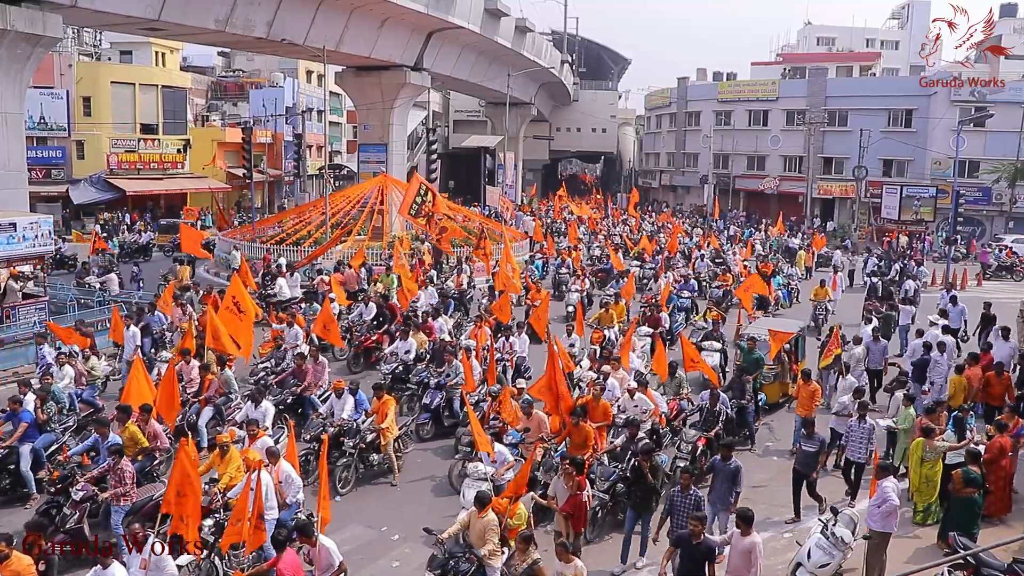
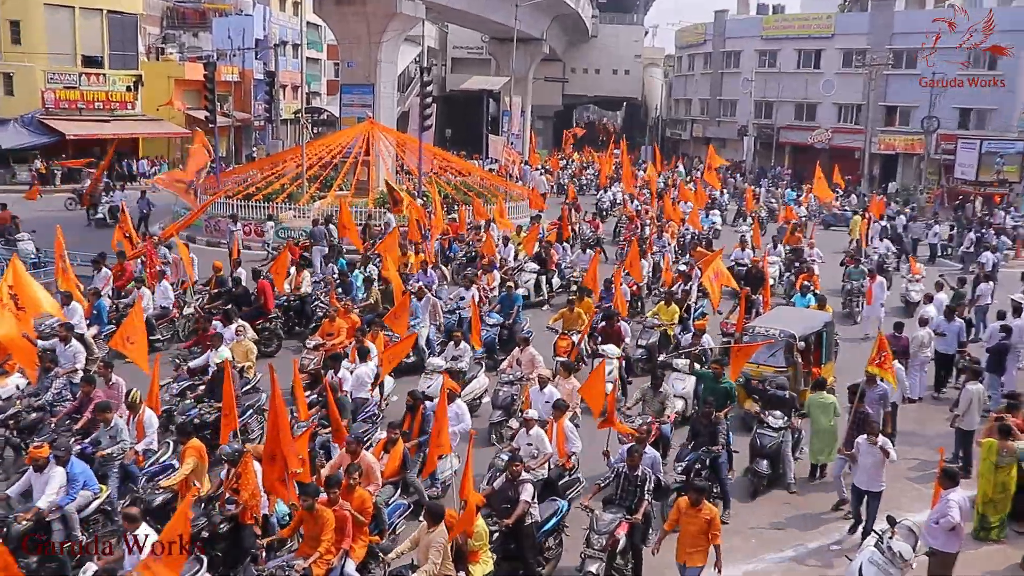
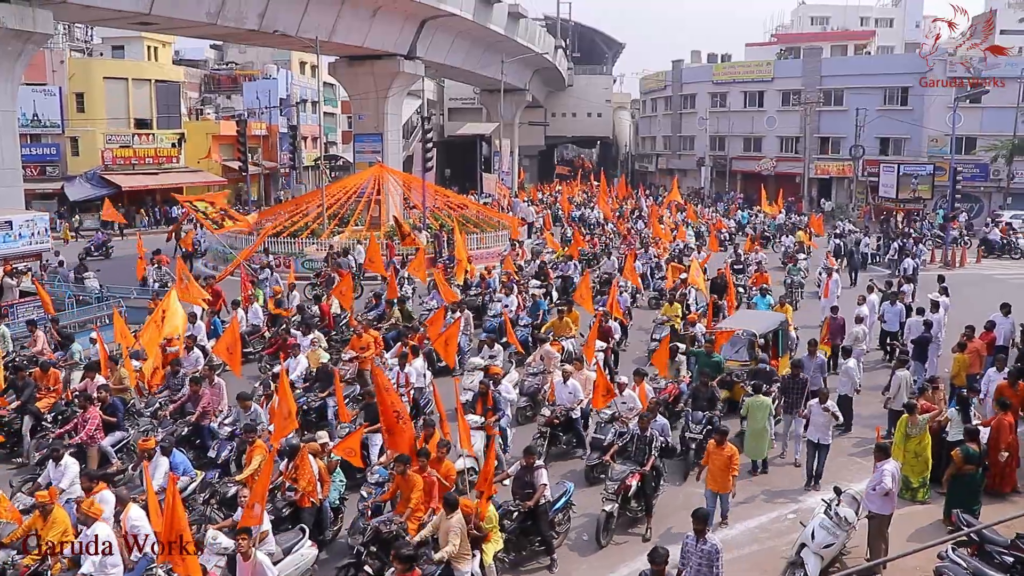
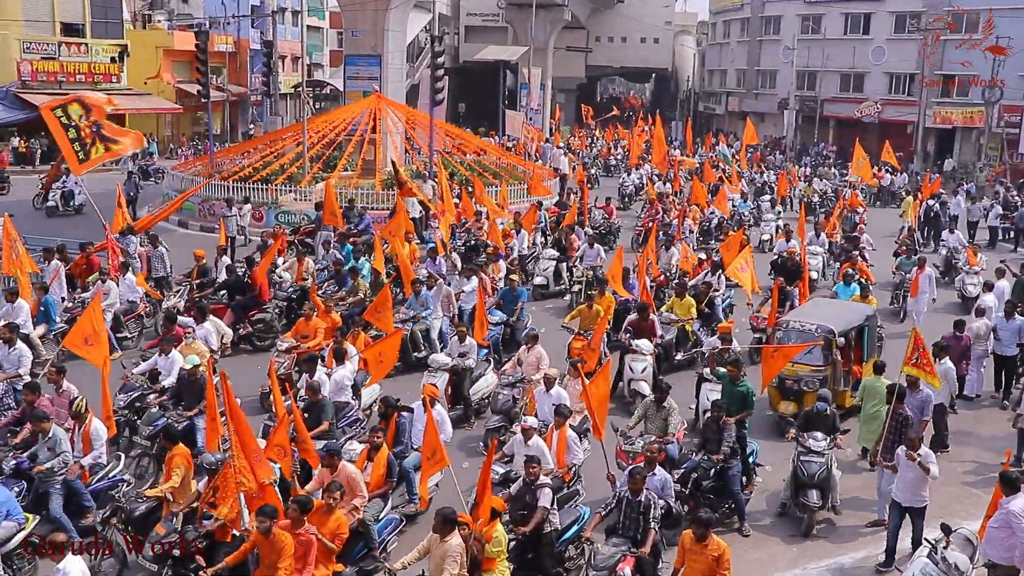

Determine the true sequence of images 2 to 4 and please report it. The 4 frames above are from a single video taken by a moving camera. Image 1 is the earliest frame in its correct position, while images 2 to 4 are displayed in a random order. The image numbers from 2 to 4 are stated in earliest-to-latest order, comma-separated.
3, 2, 4
